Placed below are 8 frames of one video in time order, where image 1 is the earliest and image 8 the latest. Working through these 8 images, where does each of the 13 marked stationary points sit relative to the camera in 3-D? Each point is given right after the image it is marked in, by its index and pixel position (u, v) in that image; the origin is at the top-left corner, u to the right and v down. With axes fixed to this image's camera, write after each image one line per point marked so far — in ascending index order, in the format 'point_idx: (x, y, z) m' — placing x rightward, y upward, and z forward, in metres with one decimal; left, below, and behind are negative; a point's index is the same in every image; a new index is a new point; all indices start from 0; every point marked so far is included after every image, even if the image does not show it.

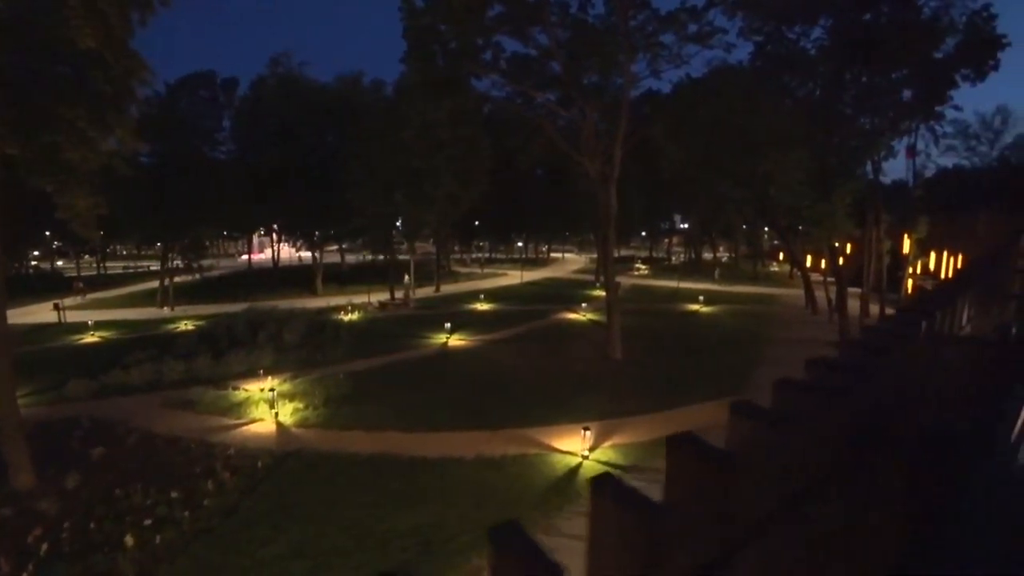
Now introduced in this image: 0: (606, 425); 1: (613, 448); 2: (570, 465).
0: (+1.6, -2.4, +13.4) m
1: (+1.6, -2.5, +12.3) m
2: (+0.9, -2.6, +11.7) m
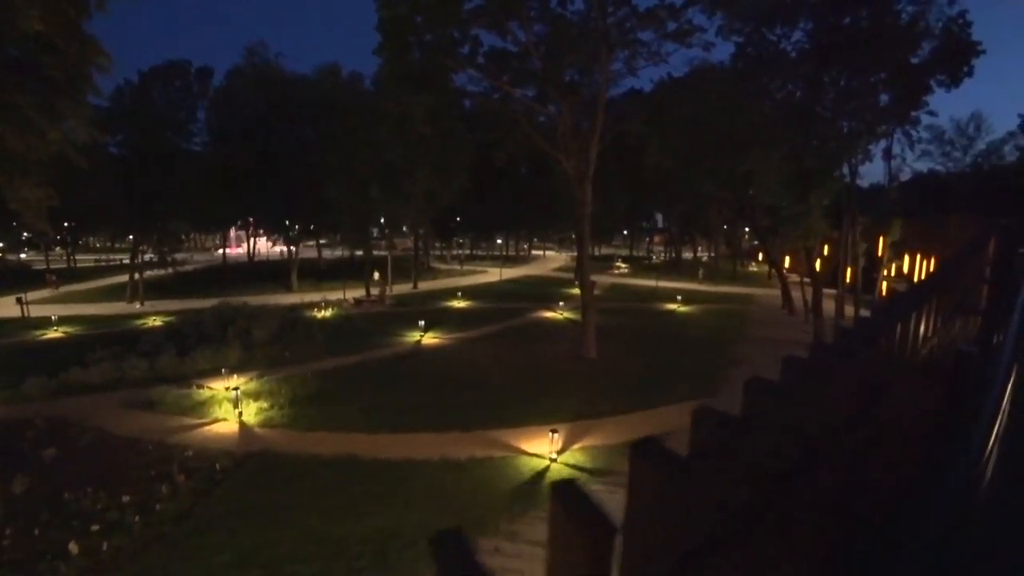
0: (+1.1, -2.4, +13.1) m
1: (+1.1, -2.5, +12.0) m
2: (+0.4, -2.6, +11.4) m
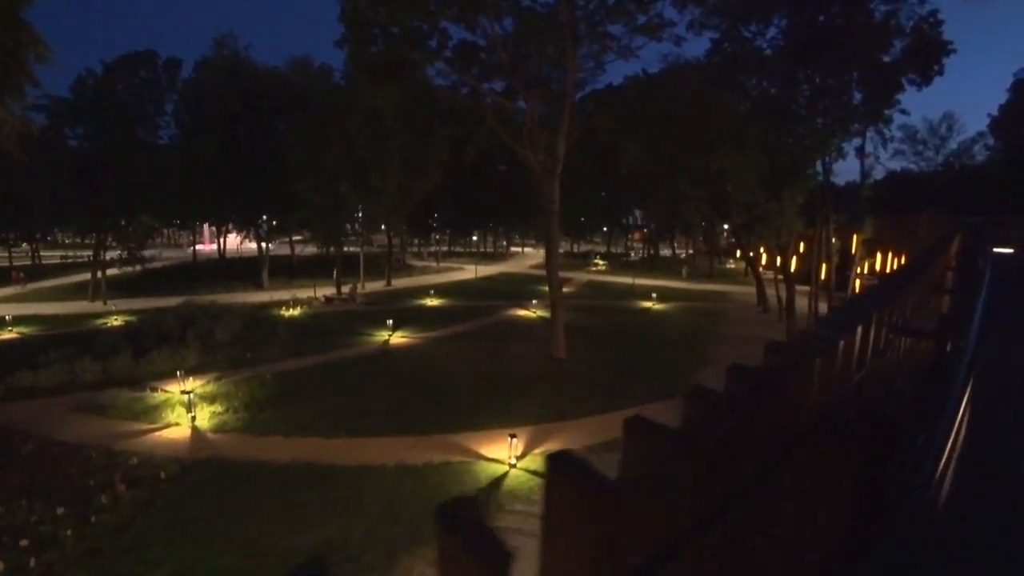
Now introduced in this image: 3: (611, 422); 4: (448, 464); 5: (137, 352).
0: (+0.4, -2.4, +12.8) m
1: (+0.5, -2.5, +11.7) m
2: (-0.2, -2.7, +11.1) m
3: (+1.7, -2.3, +13.4) m
4: (-1.0, -2.6, +11.6) m
5: (-8.8, -1.5, +18.3) m
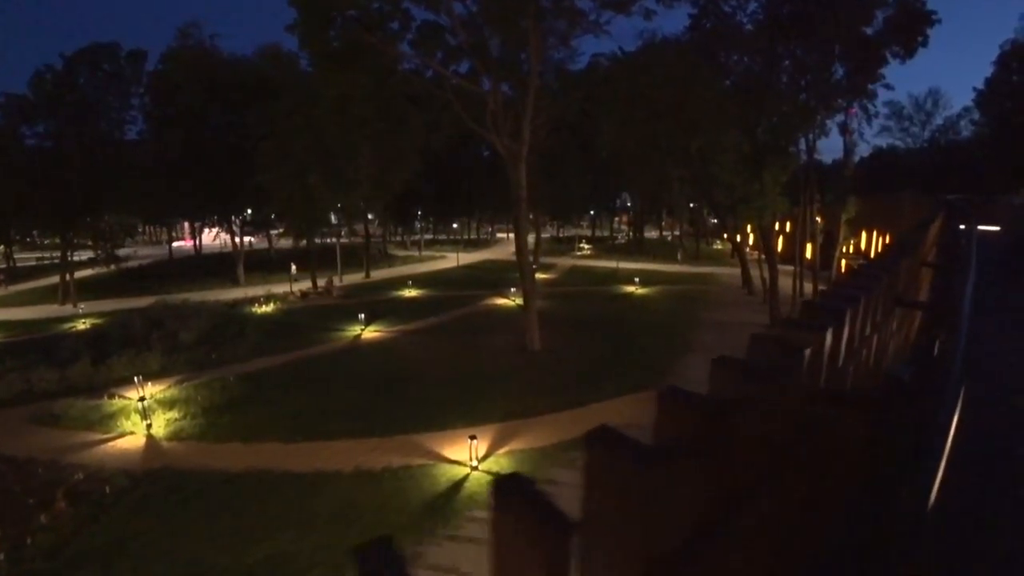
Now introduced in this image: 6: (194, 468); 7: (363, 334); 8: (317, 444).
0: (-0.1, -2.2, +12.3) m
1: (-0.1, -2.4, +11.2) m
2: (-0.7, -2.6, +10.6) m
3: (+1.2, -2.2, +12.9) m
4: (-1.5, -2.5, +11.0) m
5: (-9.4, -1.6, +17.7) m
6: (-4.7, -2.7, +11.7) m
7: (-3.7, -1.2, +19.7) m
8: (-3.1, -2.4, +12.2) m
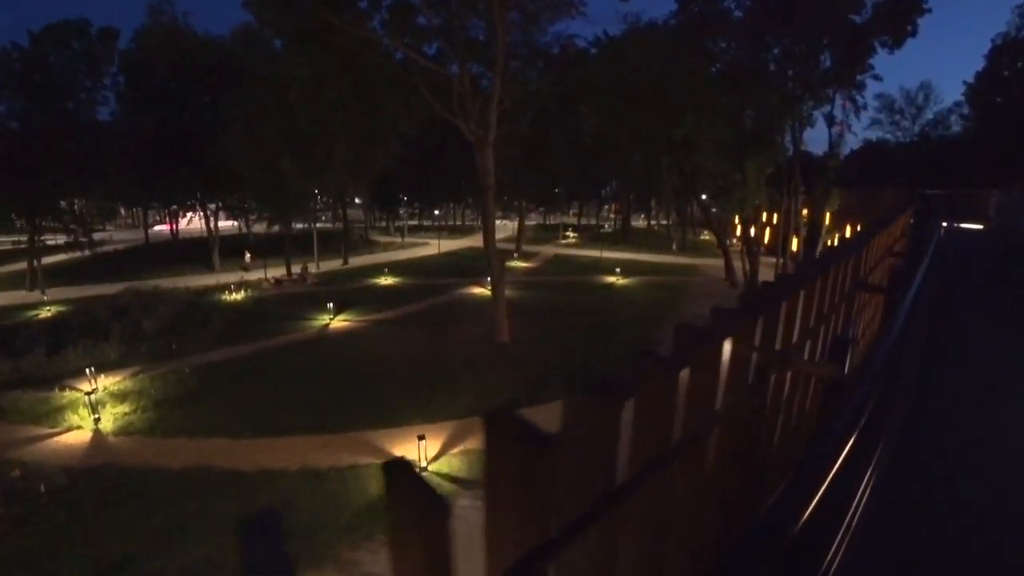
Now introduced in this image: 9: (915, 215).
0: (-0.8, -2.1, +11.8) m
1: (-0.7, -2.3, +10.7) m
2: (-1.4, -2.5, +10.1) m
3: (+0.5, -2.1, +12.5) m
4: (-2.1, -2.4, +10.6) m
5: (-10.1, -1.3, +17.2) m
6: (-5.4, -2.5, +11.3) m
7: (-4.4, -0.9, +19.2) m
8: (-3.7, -2.3, +11.8) m
9: (+6.6, +1.2, +12.6) m
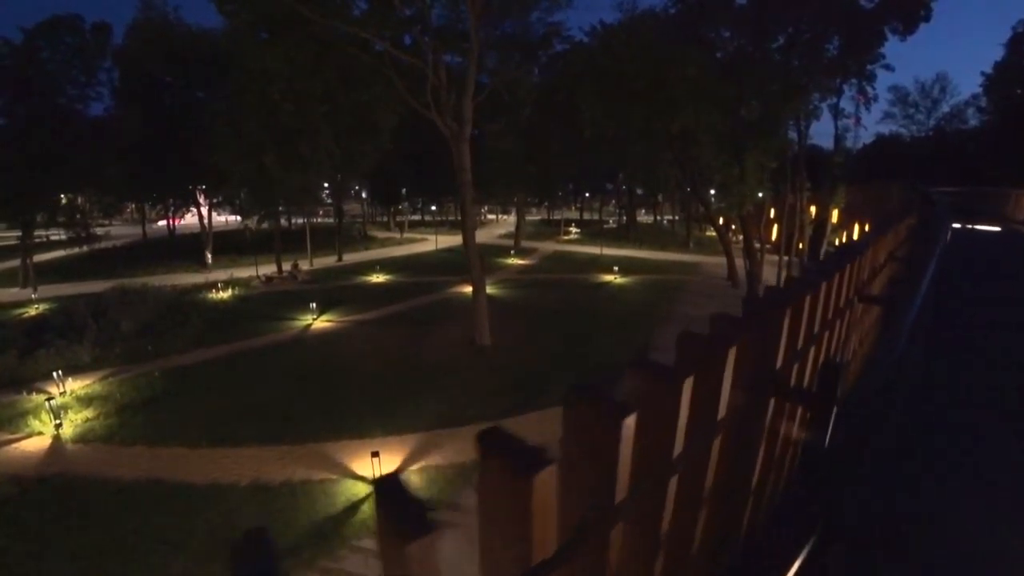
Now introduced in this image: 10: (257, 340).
0: (-1.2, -2.2, +11.4) m
1: (-1.2, -2.4, +10.3) m
2: (-1.9, -2.6, +9.7) m
3: (0.0, -2.1, +12.0) m
4: (-2.6, -2.5, +10.2) m
5: (-10.5, -1.3, +16.9) m
6: (-5.9, -2.6, +10.9) m
7: (-4.7, -0.9, +18.8) m
8: (-4.2, -2.4, +11.4) m
9: (+6.1, +1.1, +11.9) m
10: (-5.7, -1.2, +17.5) m
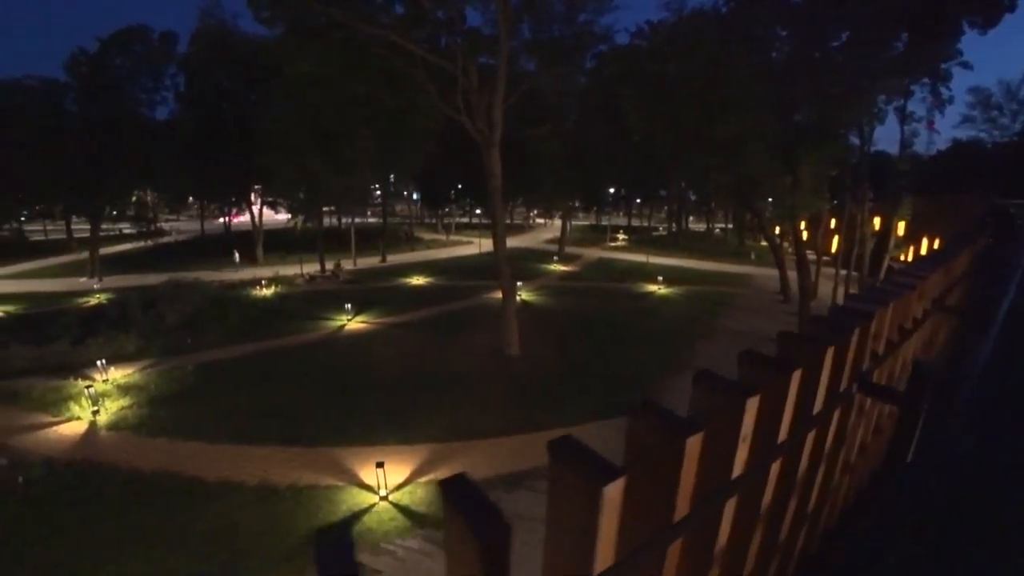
0: (-1.1, -2.3, +11.4) m
1: (-1.1, -2.5, +10.3) m
2: (-1.9, -2.7, +9.7) m
3: (+0.2, -2.3, +11.9) m
4: (-2.6, -2.6, +10.3) m
5: (-9.8, -1.1, +17.6) m
6: (-5.8, -2.5, +11.3) m
7: (-4.0, -0.9, +19.0) m
8: (-4.1, -2.4, +11.6) m
9: (+6.4, +0.7, +11.4) m
10: (-5.0, -1.1, +17.8) m
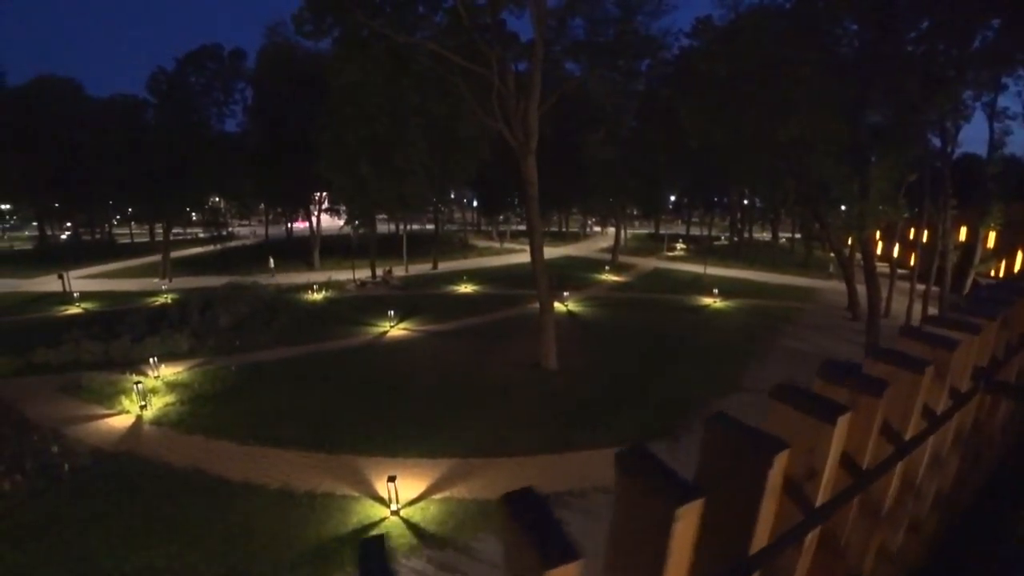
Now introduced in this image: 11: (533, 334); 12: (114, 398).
0: (-0.8, -2.5, +11.3) m
1: (-1.0, -2.7, +10.2) m
2: (-1.7, -2.8, +9.7) m
3: (+0.6, -2.5, +11.7) m
4: (-2.4, -2.7, +10.3) m
5: (-9.0, -1.2, +18.3) m
6: (-5.5, -2.6, +11.6) m
7: (-3.0, -1.1, +19.2) m
8: (-3.7, -2.5, +11.8) m
9: (+6.7, +0.5, +10.7) m
10: (-4.1, -1.3, +18.1) m
11: (+0.5, -1.1, +19.1) m
12: (-7.5, -2.1, +14.3) m
